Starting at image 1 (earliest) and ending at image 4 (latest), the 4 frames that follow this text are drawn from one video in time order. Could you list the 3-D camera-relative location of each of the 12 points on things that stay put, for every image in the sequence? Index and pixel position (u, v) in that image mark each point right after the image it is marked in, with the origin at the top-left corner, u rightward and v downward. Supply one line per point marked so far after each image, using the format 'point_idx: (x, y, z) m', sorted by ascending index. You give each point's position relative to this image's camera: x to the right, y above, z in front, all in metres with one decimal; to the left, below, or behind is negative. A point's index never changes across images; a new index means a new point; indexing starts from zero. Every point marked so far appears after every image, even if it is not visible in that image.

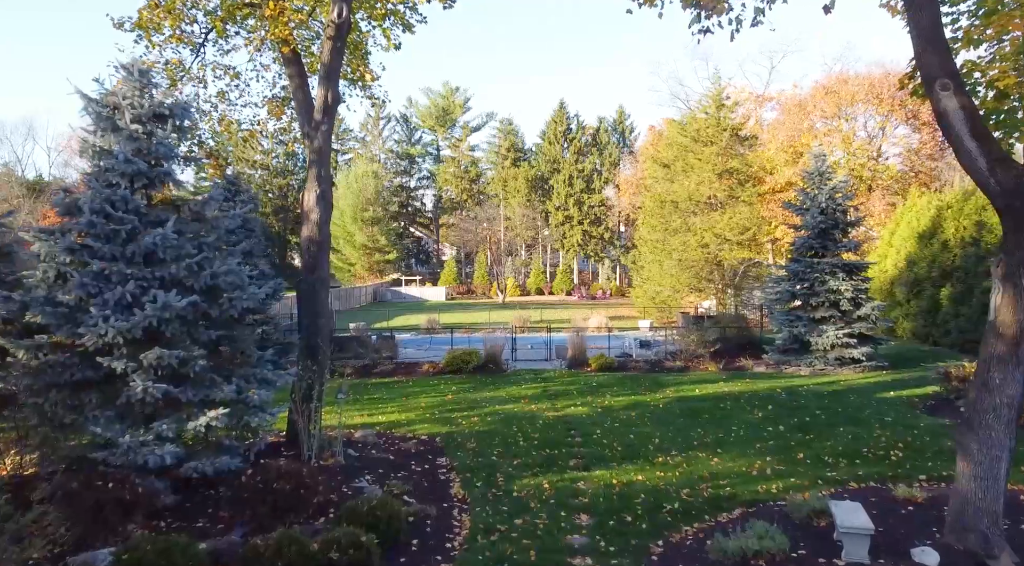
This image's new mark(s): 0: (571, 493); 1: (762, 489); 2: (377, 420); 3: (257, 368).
0: (+0.6, -2.2, +7.9) m
1: (+2.6, -2.2, +7.8) m
2: (-2.1, -2.1, +11.5) m
3: (-2.5, -0.9, +7.5) m
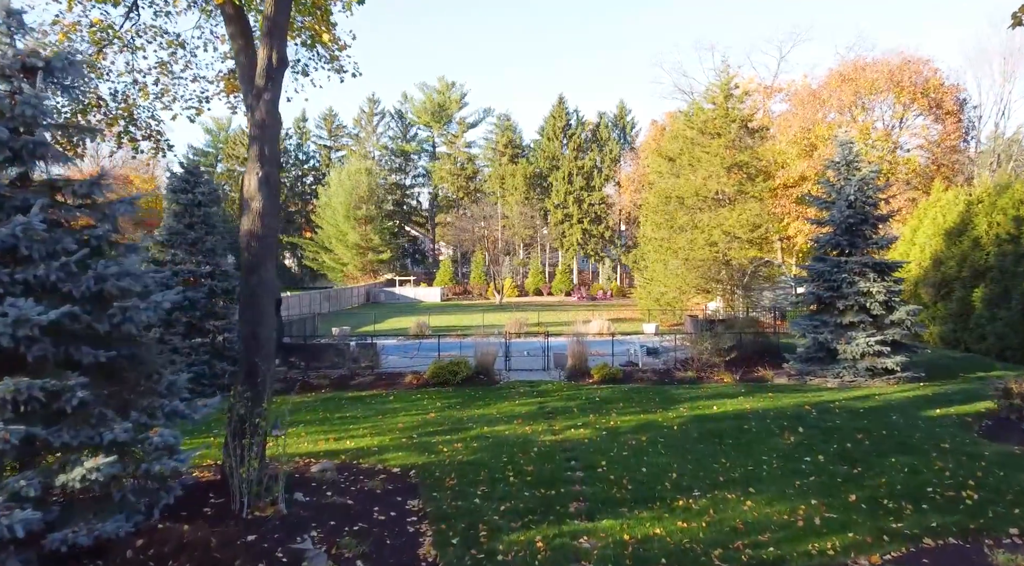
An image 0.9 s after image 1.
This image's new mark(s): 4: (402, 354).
0: (+0.5, -2.2, +6.2) m
1: (+2.5, -2.2, +6.1) m
2: (-2.2, -2.2, +9.8) m
3: (-2.7, -0.9, +5.8) m
4: (-2.7, -1.8, +18.3) m
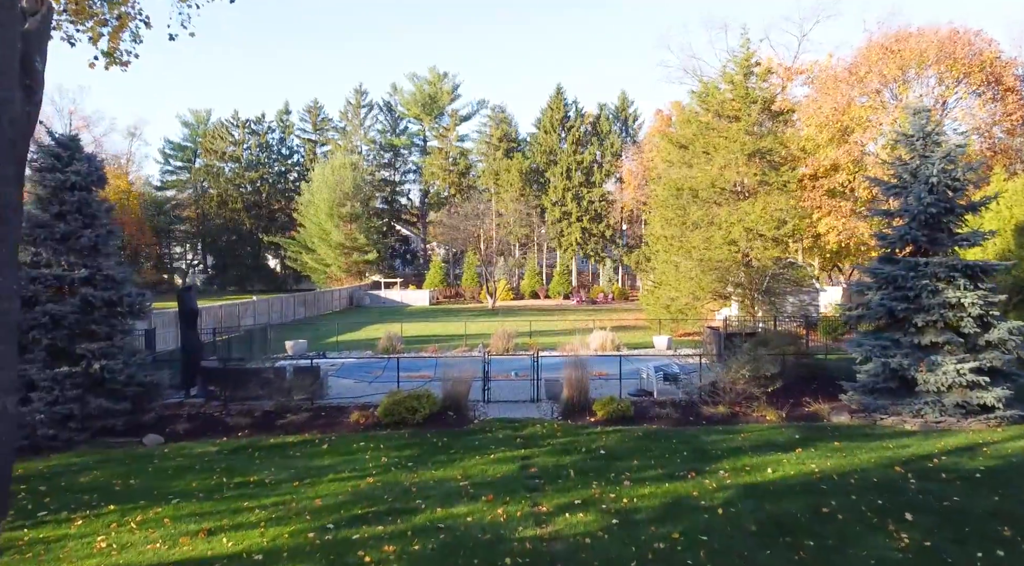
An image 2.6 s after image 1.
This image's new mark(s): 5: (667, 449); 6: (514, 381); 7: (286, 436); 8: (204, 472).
0: (+0.2, -2.4, +2.7) m
1: (+2.1, -2.3, +2.7) m
2: (-2.5, -2.3, +6.3) m
3: (-3.0, -1.0, +2.3) m
4: (-3.0, -1.9, +14.9) m
5: (+2.0, -2.1, +9.6) m
6: (+0.1, -1.8, +13.9) m
7: (-3.2, -2.2, +10.7) m
8: (-3.7, -2.2, +8.9) m
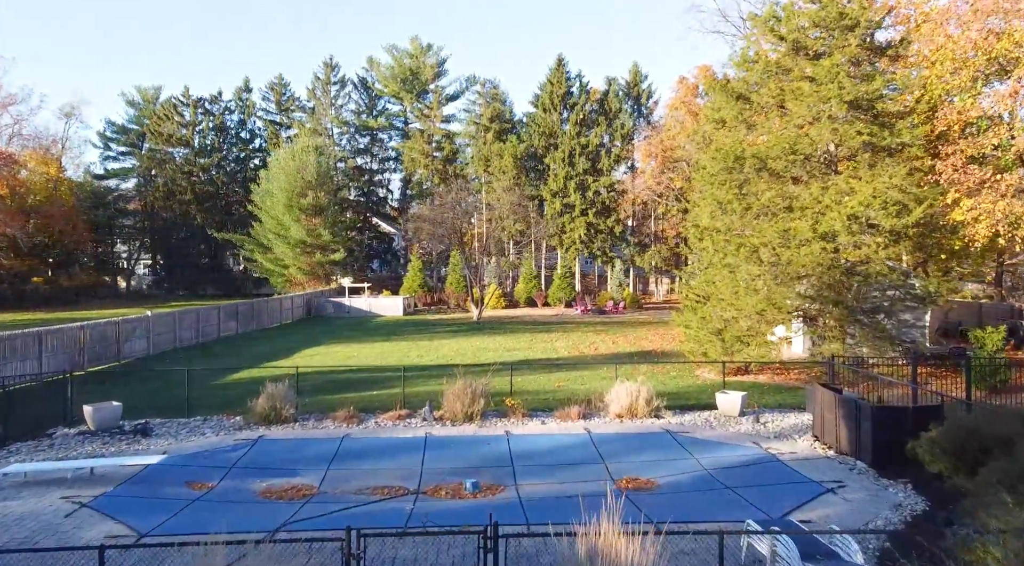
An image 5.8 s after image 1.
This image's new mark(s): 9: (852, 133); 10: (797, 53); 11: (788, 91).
0: (-0.4, -2.7, -5.3) m
1: (+1.6, -2.6, -5.4) m
2: (-3.1, -2.6, -1.7) m
3: (-3.5, -1.3, -5.7) m
4: (-3.5, -2.2, +6.8) m
5: (+1.4, -2.4, +1.5) m
6: (-0.5, -2.1, +5.8) m
7: (-3.7, -2.5, +2.6) m
8: (-4.2, -2.6, +0.9) m
9: (+7.0, +3.1, +15.6) m
10: (+6.3, +5.1, +16.7) m
11: (+6.0, +4.2, +16.5) m
